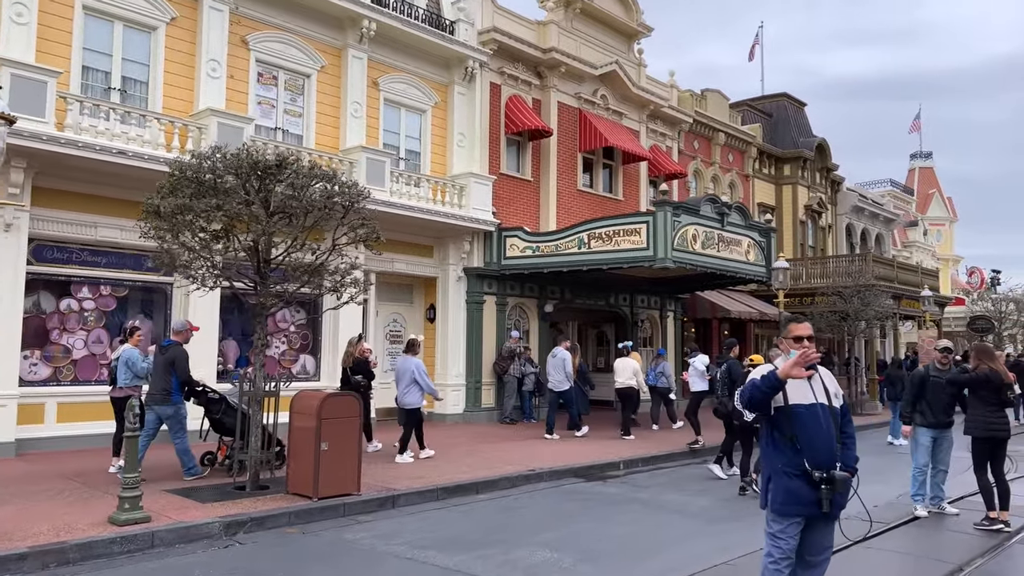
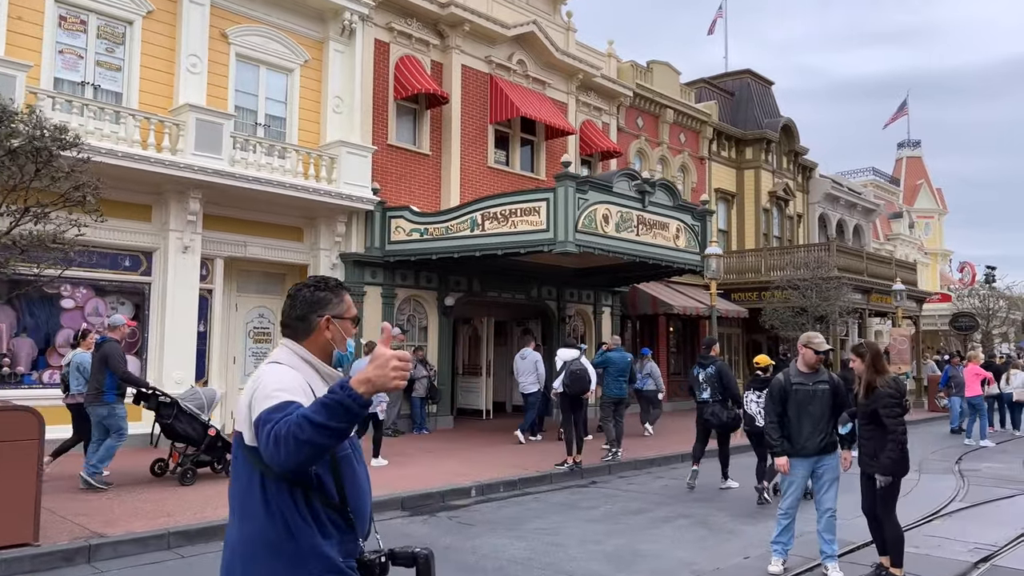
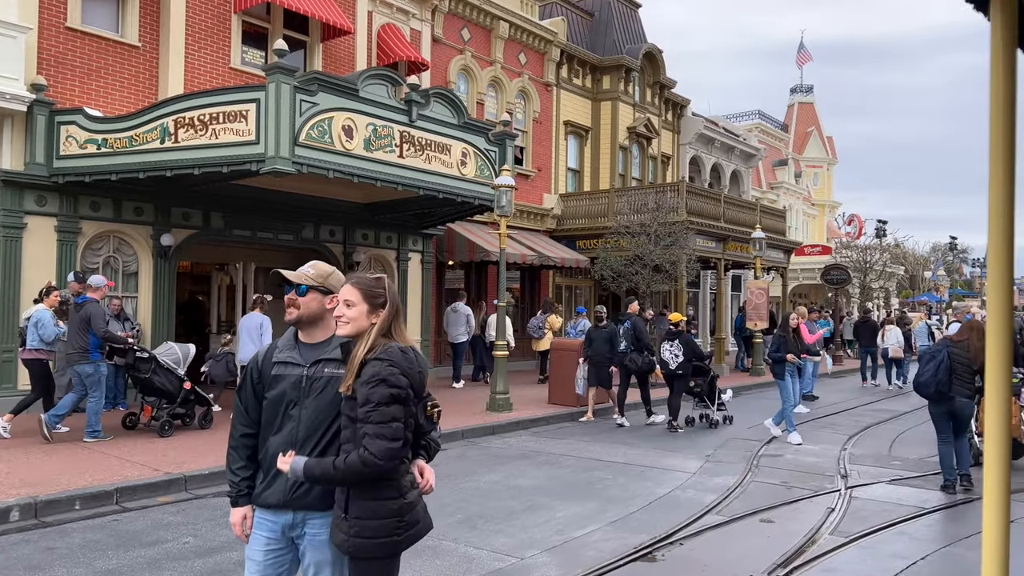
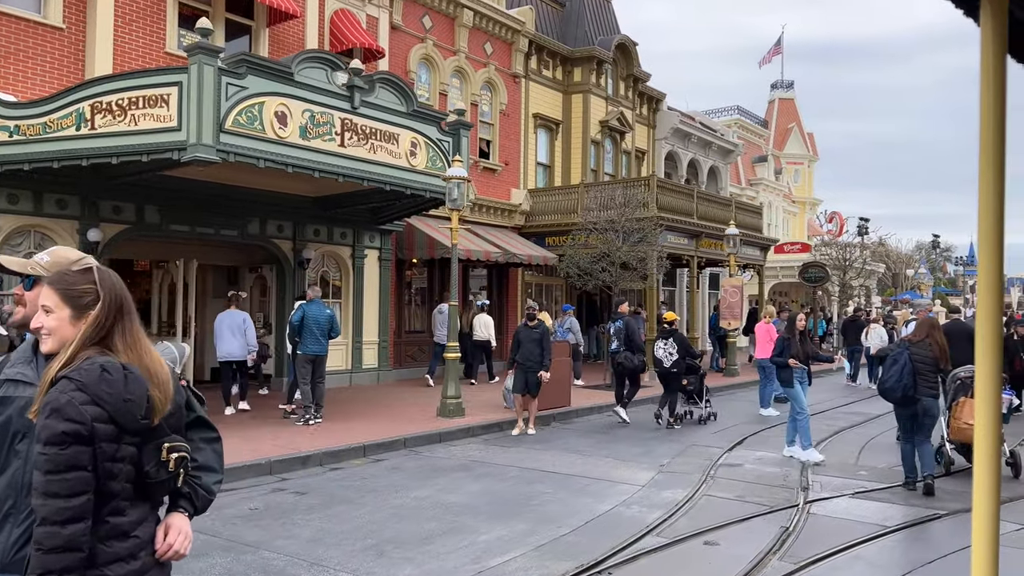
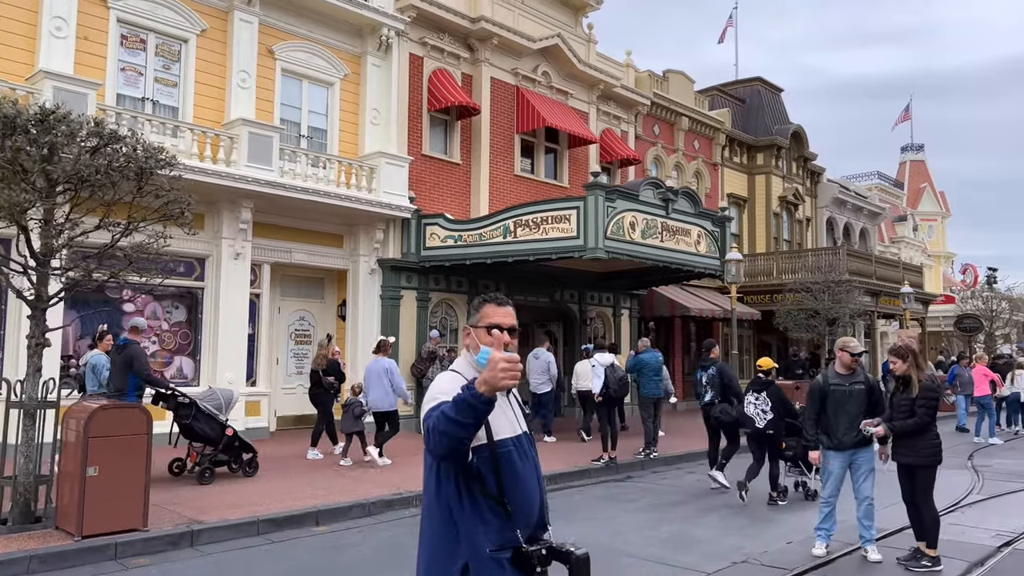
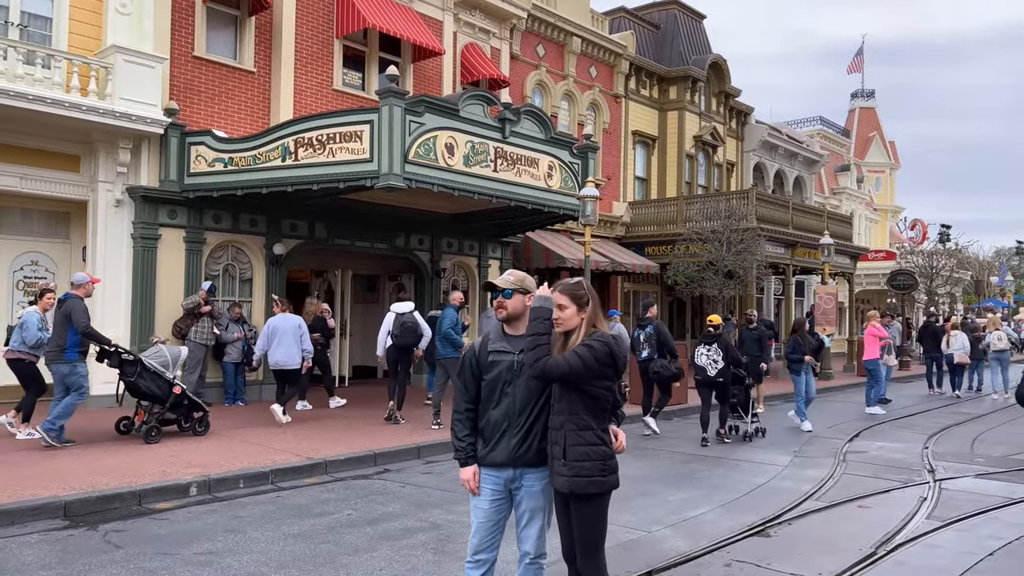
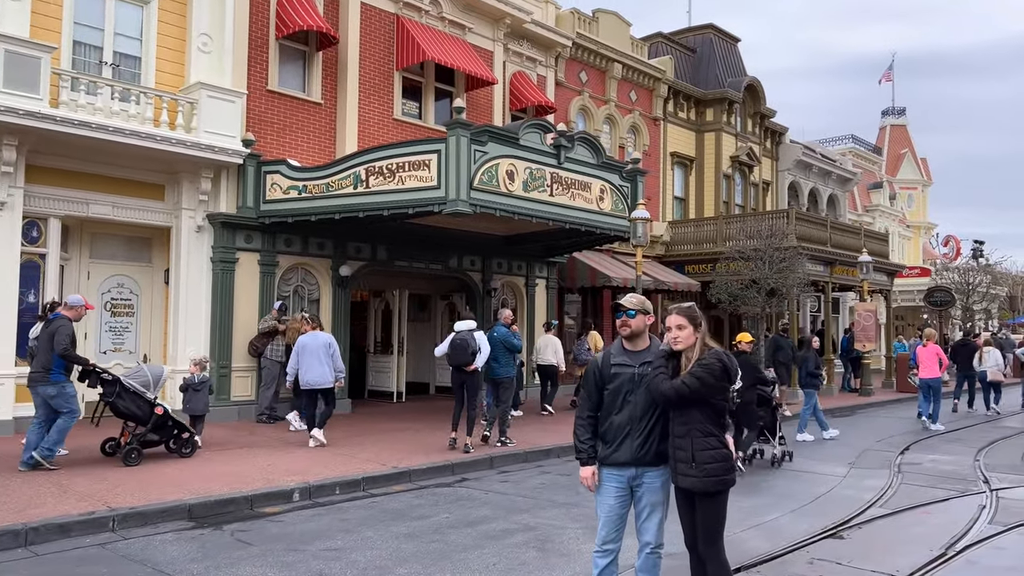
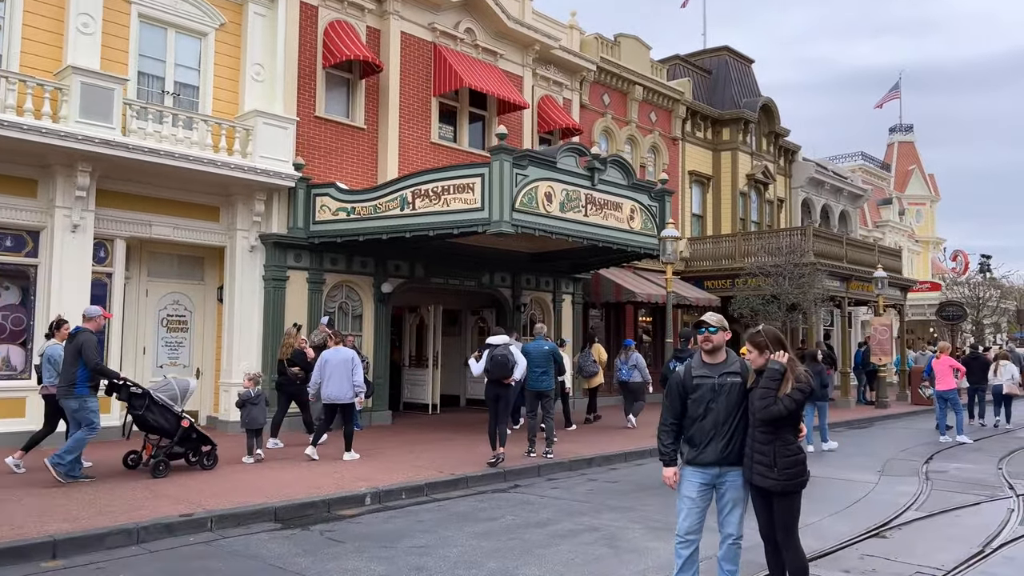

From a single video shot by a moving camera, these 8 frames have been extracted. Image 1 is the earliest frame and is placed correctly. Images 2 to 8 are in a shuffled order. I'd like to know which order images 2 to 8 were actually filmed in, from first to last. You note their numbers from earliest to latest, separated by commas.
5, 2, 8, 7, 6, 3, 4
